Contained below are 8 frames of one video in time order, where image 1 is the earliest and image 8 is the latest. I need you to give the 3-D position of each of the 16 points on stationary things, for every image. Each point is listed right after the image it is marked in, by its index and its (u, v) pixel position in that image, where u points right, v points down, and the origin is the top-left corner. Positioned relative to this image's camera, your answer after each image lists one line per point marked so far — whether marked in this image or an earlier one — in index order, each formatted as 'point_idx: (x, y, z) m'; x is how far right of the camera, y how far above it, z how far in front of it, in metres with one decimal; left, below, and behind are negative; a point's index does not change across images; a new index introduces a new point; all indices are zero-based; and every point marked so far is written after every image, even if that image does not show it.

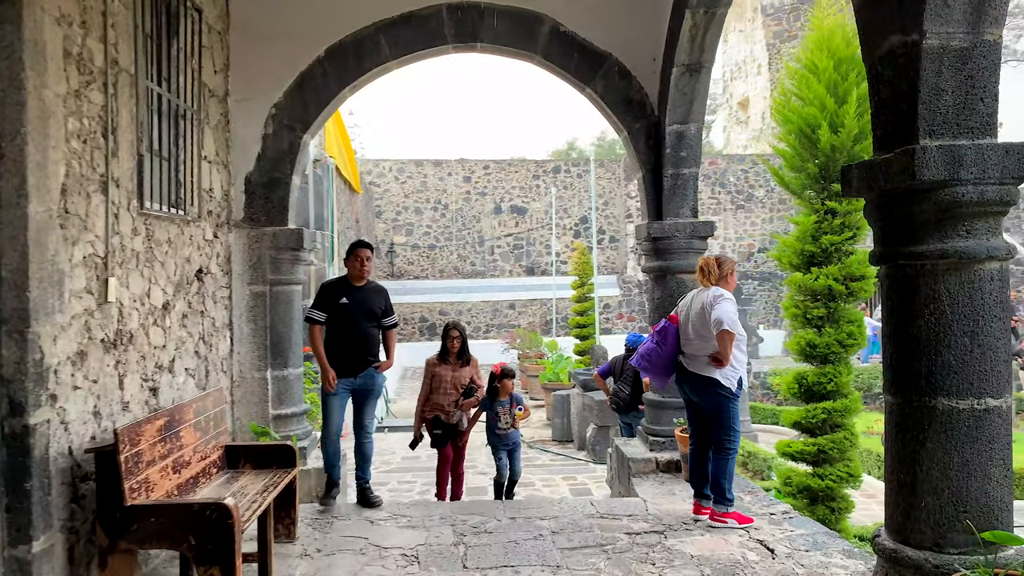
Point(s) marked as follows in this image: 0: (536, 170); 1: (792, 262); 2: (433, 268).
0: (+0.5, +2.5, +16.8) m
1: (+1.9, +0.2, +5.5) m
2: (-1.6, +0.4, +16.8) m
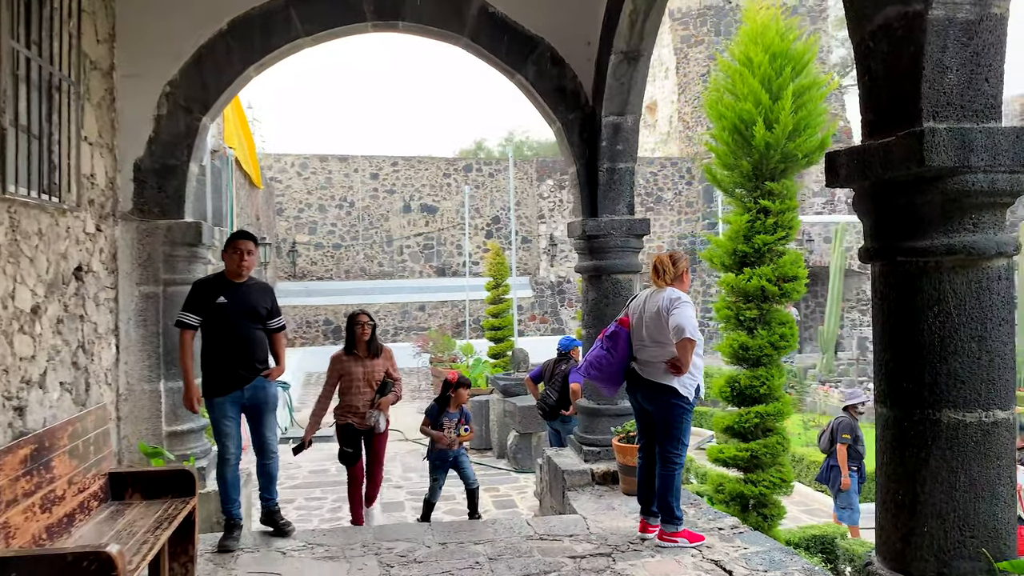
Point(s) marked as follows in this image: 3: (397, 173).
0: (-1.3, +2.5, +16.4) m
1: (+1.4, +0.2, +5.4) m
2: (-3.5, +0.4, +16.1) m
3: (-2.3, +2.3, +16.2) m
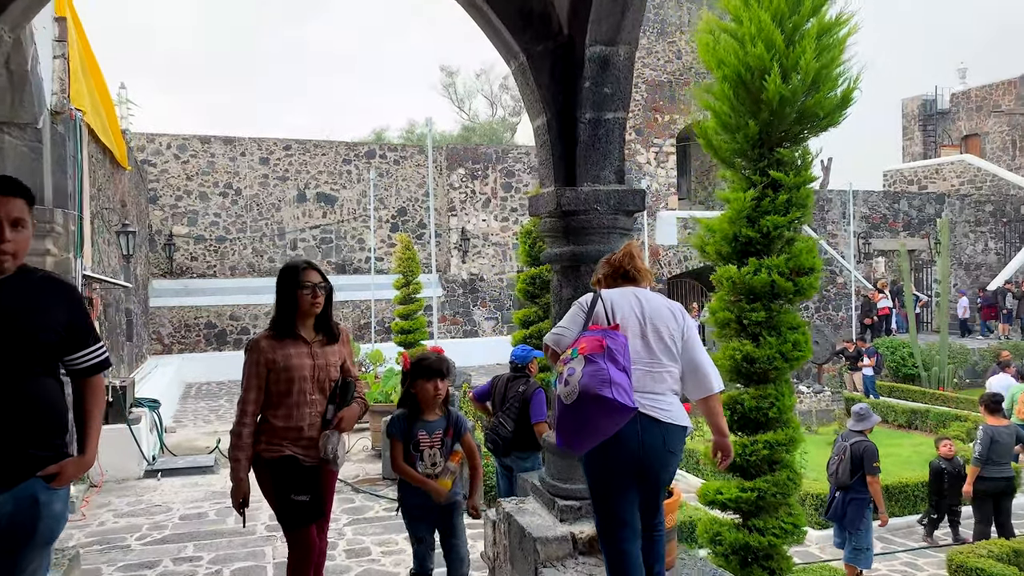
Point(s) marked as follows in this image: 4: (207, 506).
0: (-3.0, +2.5, +14.8) m
1: (+1.1, +0.2, +4.2) m
2: (-5.1, +0.4, +14.3) m
3: (-4.0, +2.3, +14.5) m
4: (-2.3, -1.7, +6.1) m
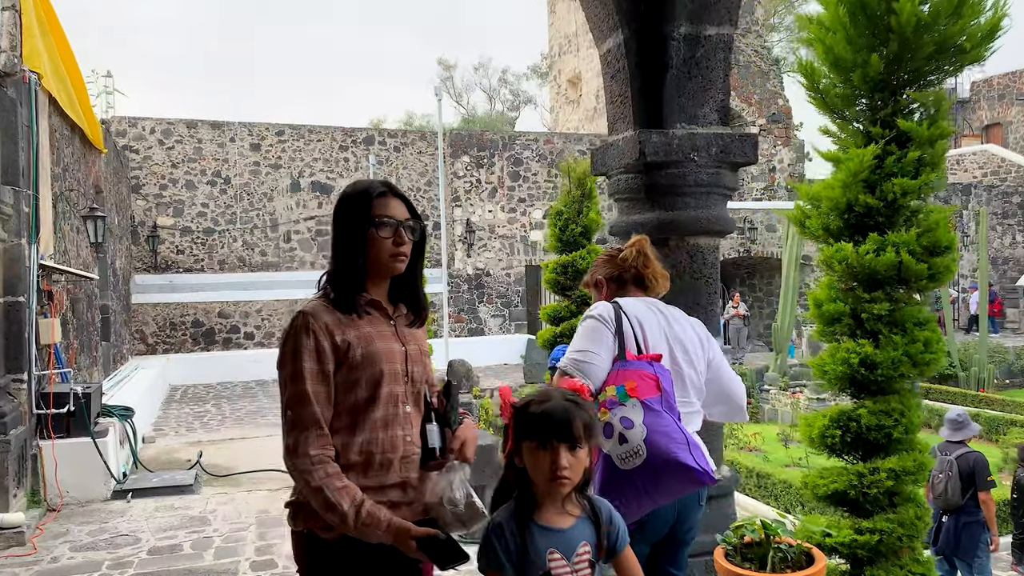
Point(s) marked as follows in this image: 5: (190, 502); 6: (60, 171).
0: (-2.9, +2.6, +13.9) m
1: (+1.3, +0.3, +3.3) m
2: (-5.0, +0.5, +13.3) m
3: (-3.8, +2.4, +13.6) m
4: (-2.1, -1.6, +5.2) m
5: (-2.3, -1.5, +5.8) m
6: (-3.9, +1.0, +7.0) m
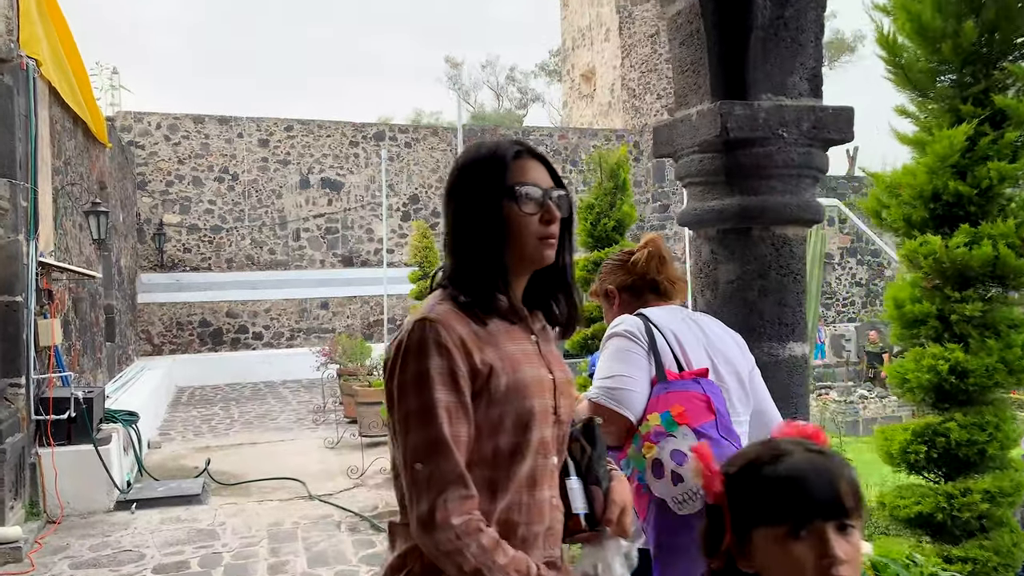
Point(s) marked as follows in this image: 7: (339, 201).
0: (-2.7, +2.6, +13.6) m
1: (+1.4, +0.3, +3.0) m
2: (-4.7, +0.5, +13.0) m
3: (-3.6, +2.4, +13.2) m
4: (-1.9, -1.6, +4.9) m
5: (-2.1, -1.5, +5.5) m
6: (-3.7, +1.0, +6.7) m
7: (-2.9, +1.5, +13.6) m
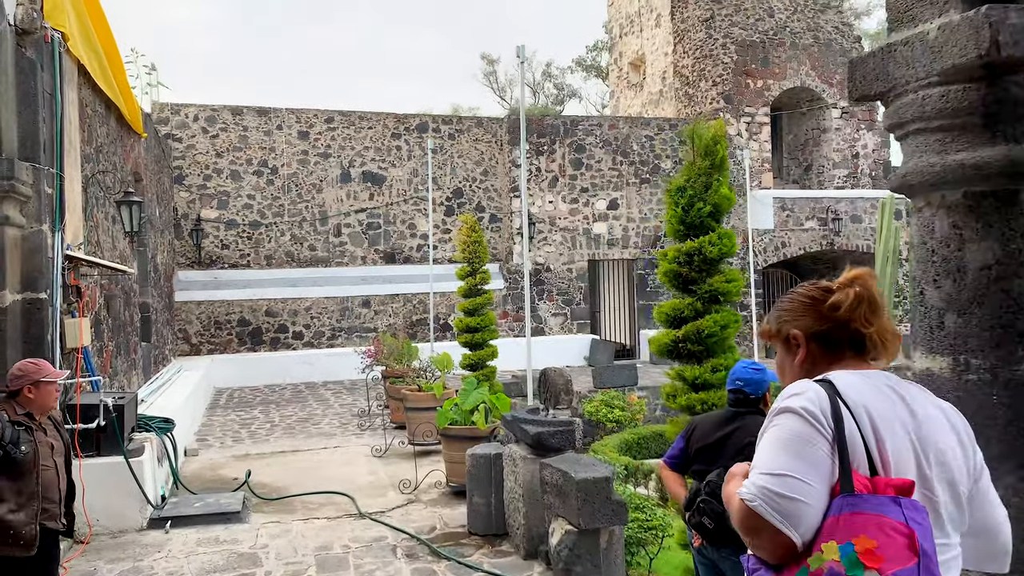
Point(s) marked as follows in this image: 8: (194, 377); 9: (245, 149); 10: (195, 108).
0: (-1.9, +2.6, +13.0) m
1: (+1.8, +0.3, +2.3) m
2: (-4.0, +0.5, +12.6) m
3: (-2.8, +2.5, +12.8) m
4: (-1.5, -1.6, +4.3) m
5: (-1.7, -1.5, +5.0) m
6: (-3.2, +1.1, +6.2) m
7: (-2.1, +1.5, +13.0) m
8: (-3.8, -1.1, +9.7) m
9: (-4.1, +2.1, +12.4) m
10: (-4.8, +2.7, +12.1) m
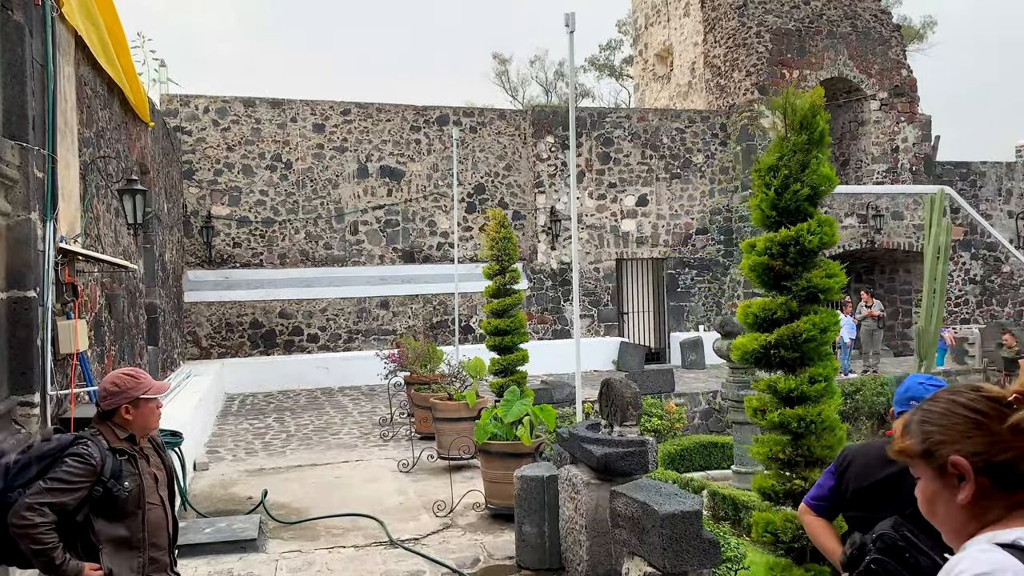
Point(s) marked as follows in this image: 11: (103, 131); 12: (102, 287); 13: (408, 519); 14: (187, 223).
0: (-1.5, +2.6, +12.4) m
1: (+2.1, +0.3, +1.6) m
2: (-3.6, +0.5, +12.0) m
3: (-2.5, +2.5, +12.2) m
4: (-1.2, -1.5, +3.7) m
5: (-1.4, -1.5, +4.4) m
6: (-2.9, +1.1, +5.6) m
7: (-1.7, +1.5, +12.4) m
8: (-3.5, -1.1, +9.1) m
9: (-3.7, +2.1, +11.8) m
10: (-4.4, +2.7, +11.6) m
11: (-3.0, +1.2, +6.0) m
12: (-2.9, 0.0, +5.7) m
13: (-0.7, -1.5, +5.2) m
14: (-4.7, +0.9, +11.6) m
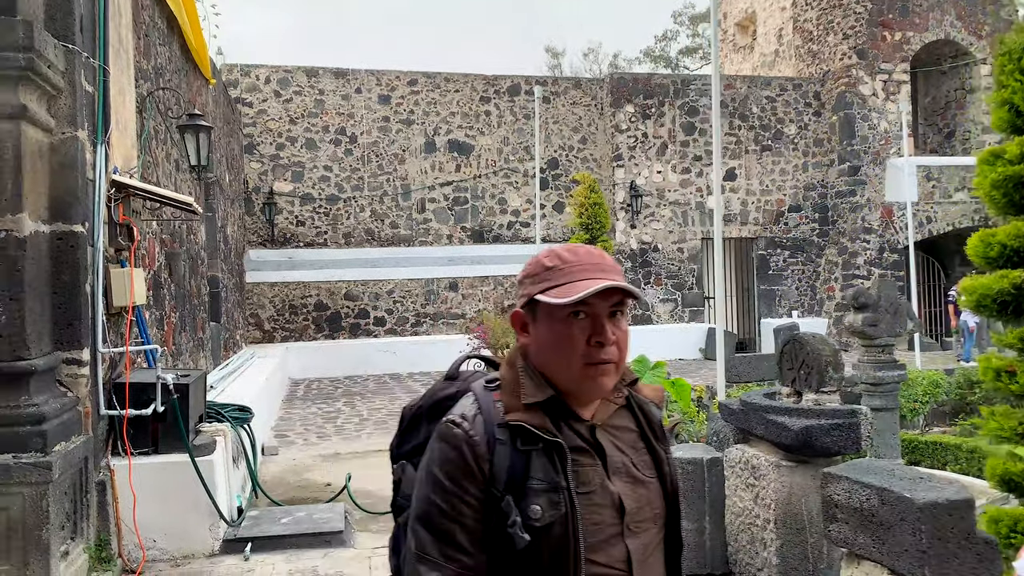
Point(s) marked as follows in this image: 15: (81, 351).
0: (-0.4, +2.9, +11.7) m
1: (+2.5, +0.6, +0.7) m
2: (-2.5, +0.8, +11.3) m
3: (-1.4, +2.7, +11.4) m
4: (-0.6, -1.3, +2.9) m
5: (-0.8, -1.2, +3.6) m
6: (-2.2, +1.3, +4.9) m
7: (-0.6, +1.8, +11.7) m
8: (-2.5, -0.8, +8.4) m
9: (-2.6, +2.4, +11.2) m
10: (-3.3, +3.0, +11.0) m
11: (-2.3, +1.4, +5.3) m
12: (-2.2, +0.3, +5.0) m
13: (0.0, -1.2, +4.3) m
14: (-3.6, +1.2, +11.0) m
15: (-1.8, -0.3, +3.4) m
